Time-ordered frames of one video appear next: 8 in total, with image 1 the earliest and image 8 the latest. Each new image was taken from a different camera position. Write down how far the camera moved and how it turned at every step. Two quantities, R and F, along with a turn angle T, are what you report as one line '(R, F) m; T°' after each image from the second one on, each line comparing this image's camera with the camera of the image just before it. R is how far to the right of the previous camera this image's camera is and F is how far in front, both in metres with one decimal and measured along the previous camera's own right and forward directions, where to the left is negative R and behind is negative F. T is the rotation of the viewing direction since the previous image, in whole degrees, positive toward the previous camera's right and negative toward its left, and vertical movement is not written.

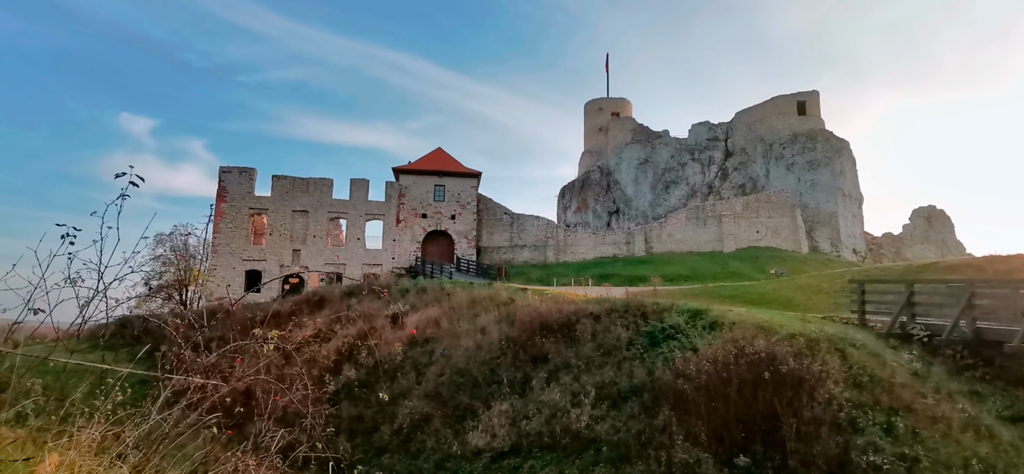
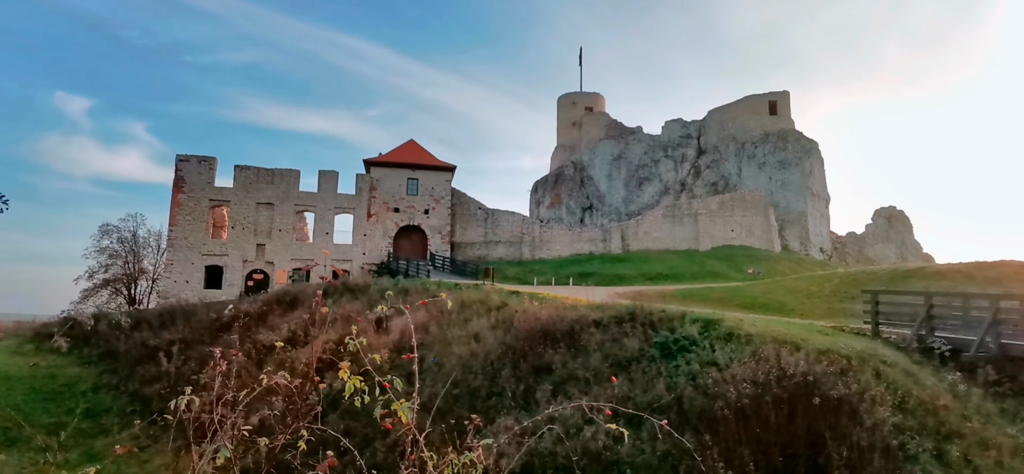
(-0.8, +0.6) m; +4°
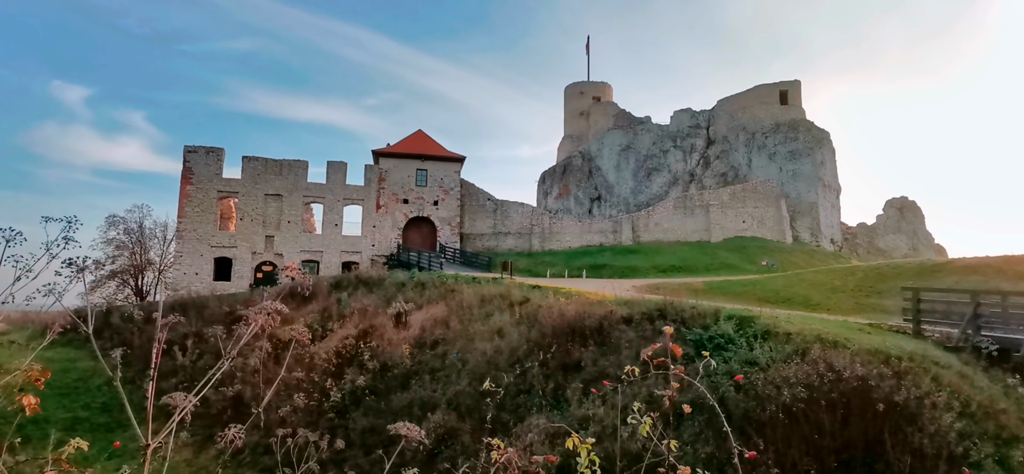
(-0.5, +0.2) m; 0°
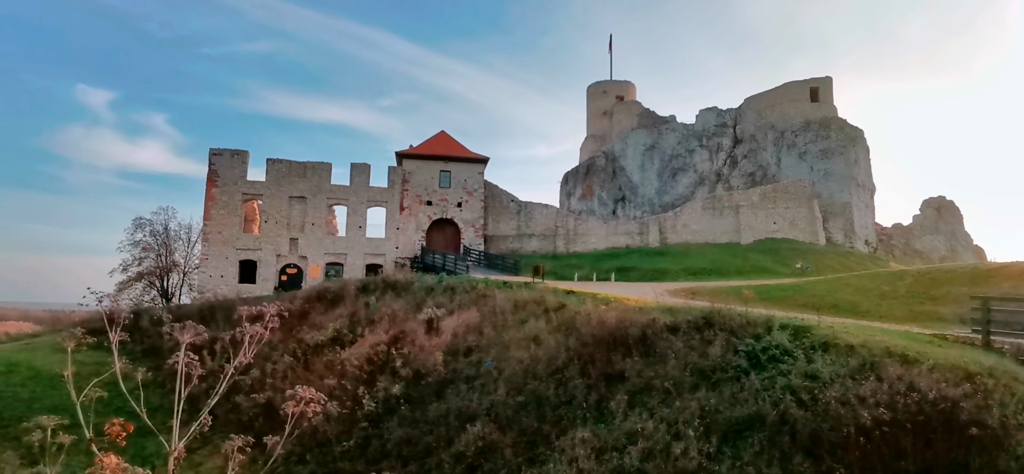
(-0.4, +0.3) m; -2°
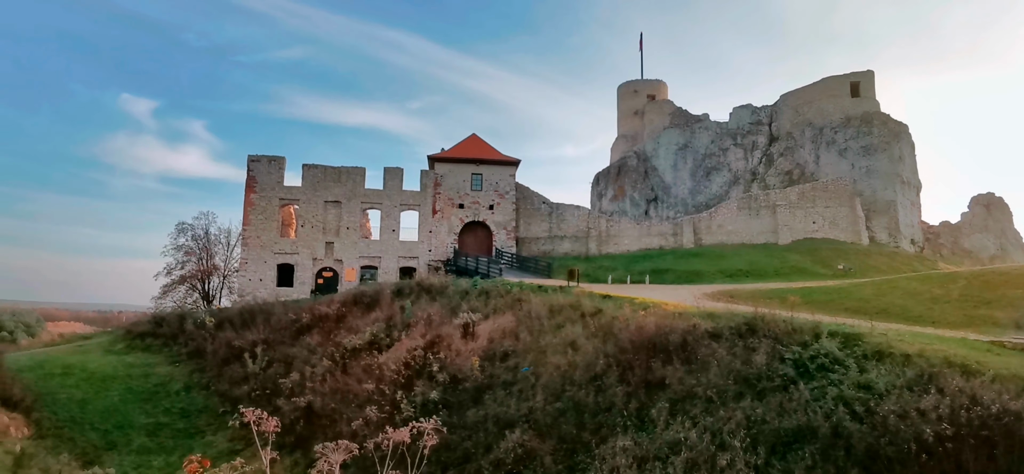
(-0.2, 0.0) m; -3°
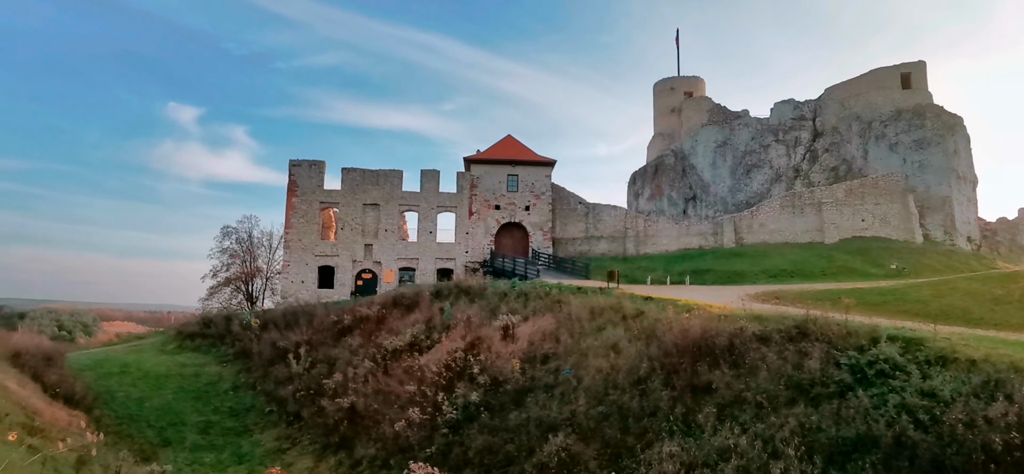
(-0.1, 0.0) m; -3°
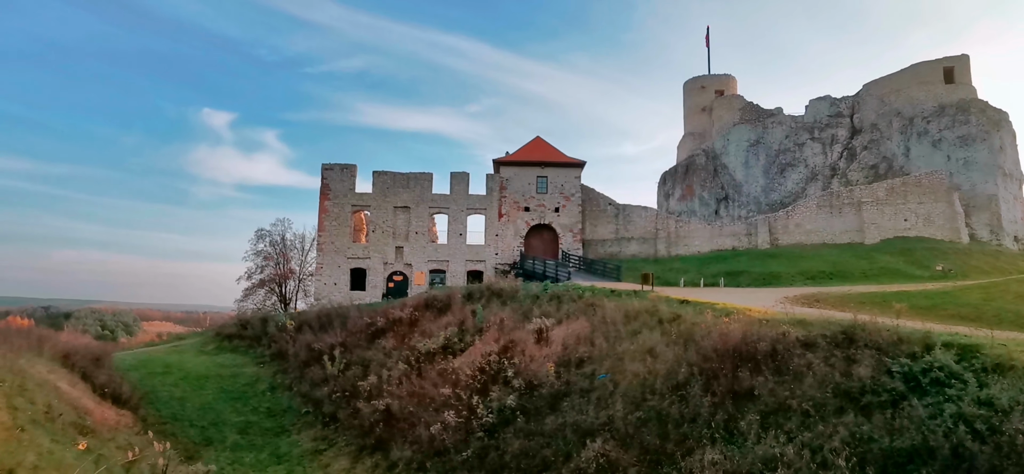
(-0.2, 0.0) m; -3°
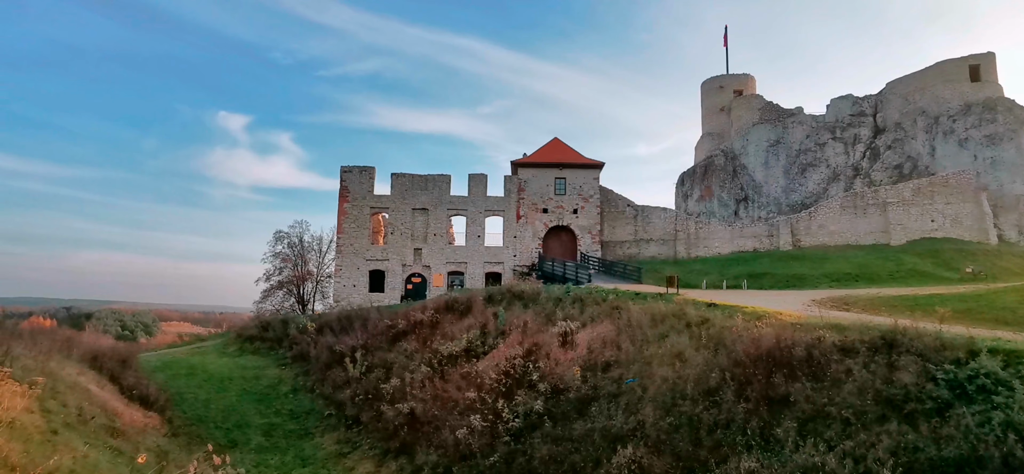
(-0.3, +0.1) m; -1°
